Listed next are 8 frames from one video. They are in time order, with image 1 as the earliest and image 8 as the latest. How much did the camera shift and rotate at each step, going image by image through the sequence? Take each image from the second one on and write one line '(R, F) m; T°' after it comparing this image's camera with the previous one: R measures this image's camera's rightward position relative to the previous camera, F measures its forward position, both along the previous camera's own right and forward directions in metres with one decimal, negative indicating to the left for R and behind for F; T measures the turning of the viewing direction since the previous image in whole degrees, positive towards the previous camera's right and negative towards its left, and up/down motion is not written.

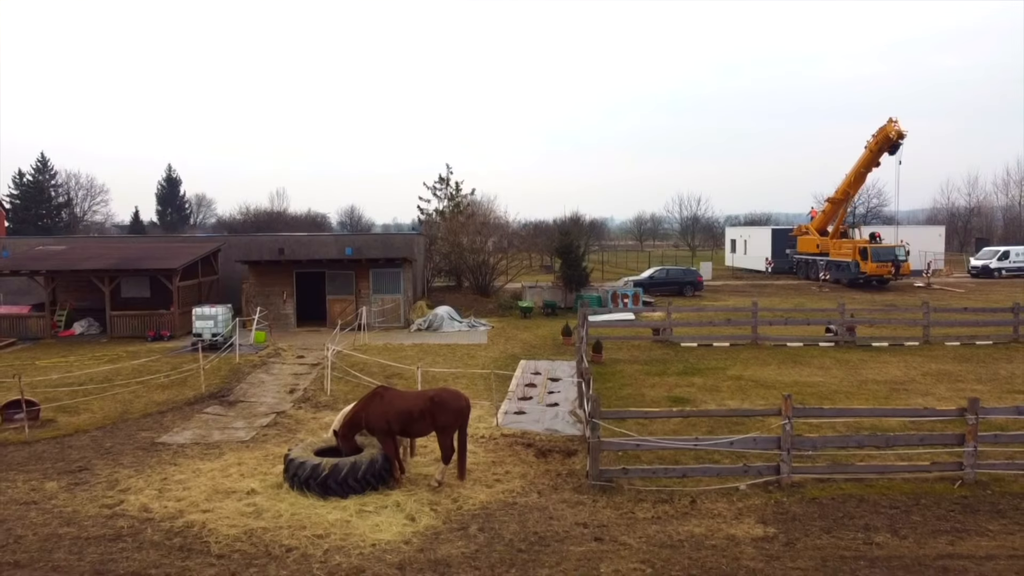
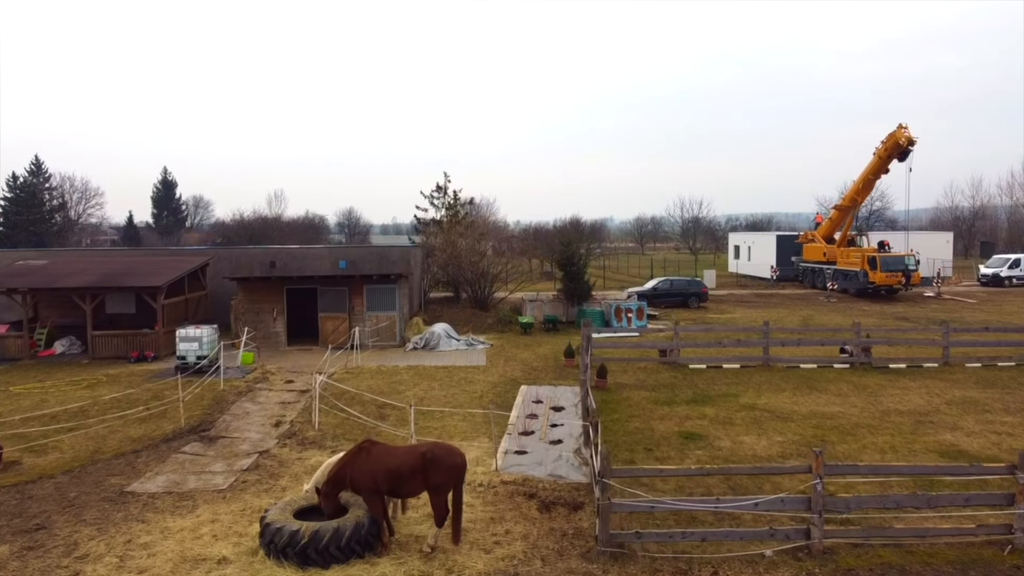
(0.0, +0.8) m; 0°
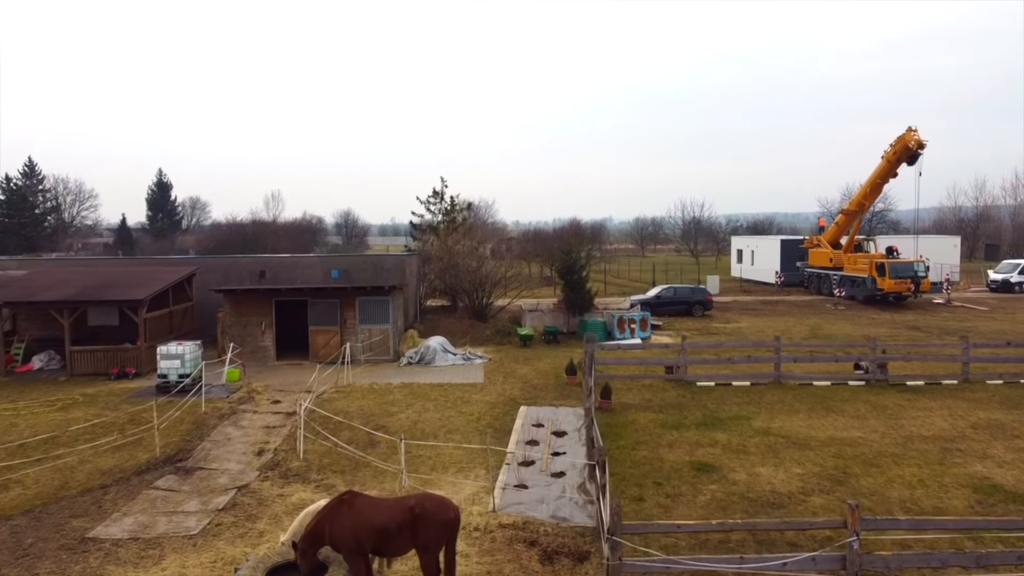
(0.0, +0.8) m; 0°
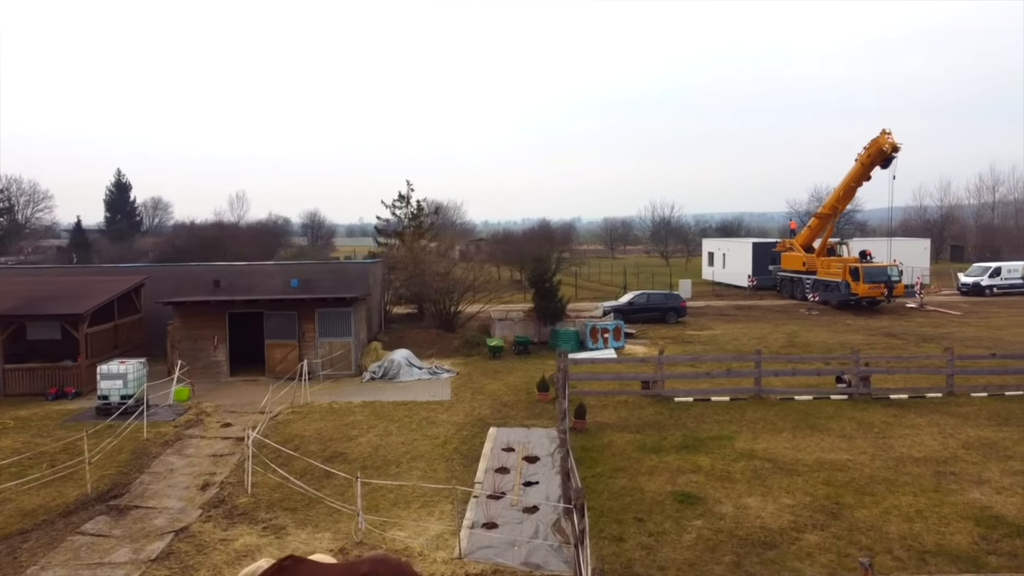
(0.0, +0.8) m; +2°
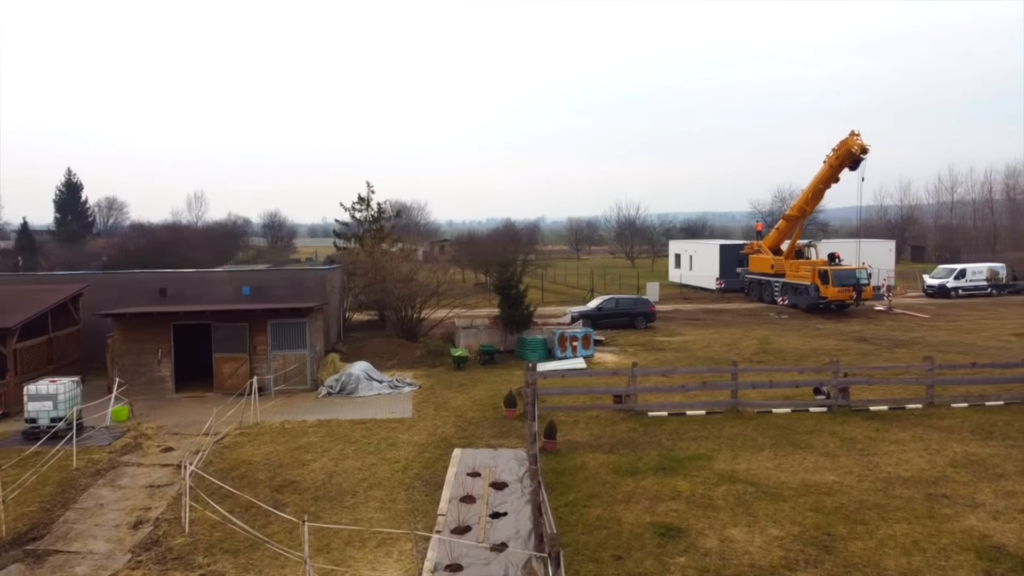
(0.0, +0.8) m; +2°
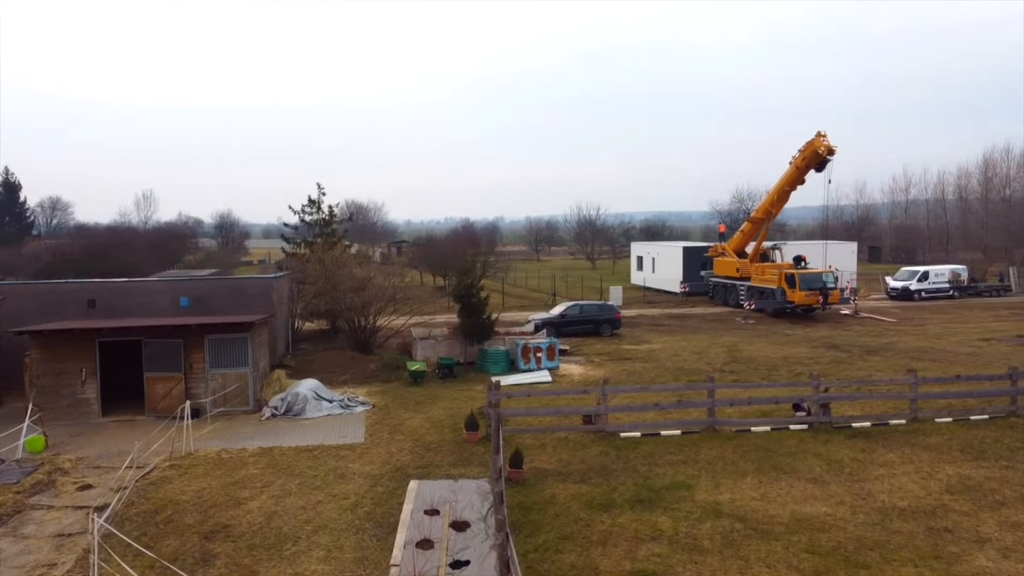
(0.0, +1.1) m; +3°
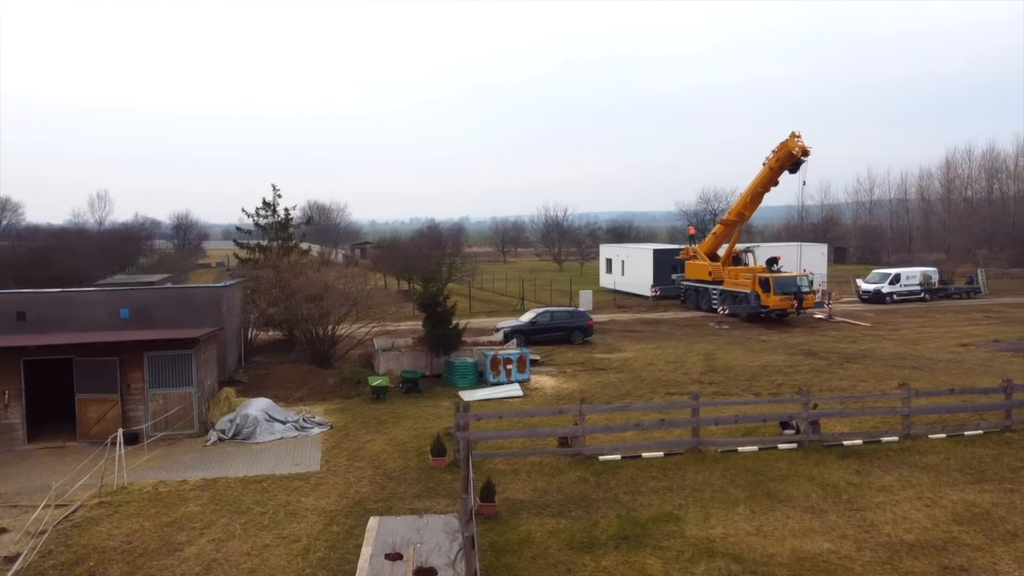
(-0.1, +1.0) m; +2°
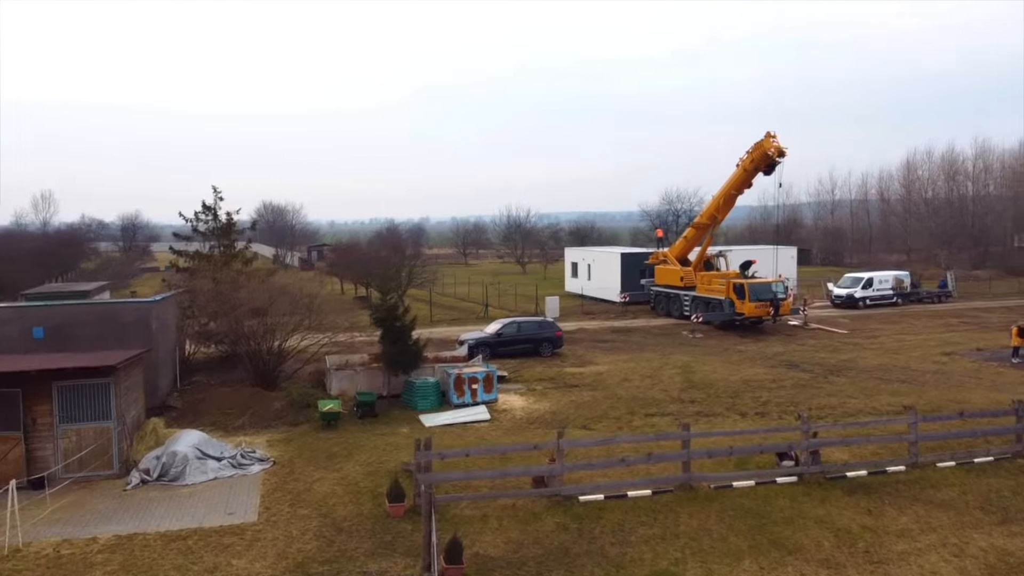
(-0.1, +1.5) m; +3°
